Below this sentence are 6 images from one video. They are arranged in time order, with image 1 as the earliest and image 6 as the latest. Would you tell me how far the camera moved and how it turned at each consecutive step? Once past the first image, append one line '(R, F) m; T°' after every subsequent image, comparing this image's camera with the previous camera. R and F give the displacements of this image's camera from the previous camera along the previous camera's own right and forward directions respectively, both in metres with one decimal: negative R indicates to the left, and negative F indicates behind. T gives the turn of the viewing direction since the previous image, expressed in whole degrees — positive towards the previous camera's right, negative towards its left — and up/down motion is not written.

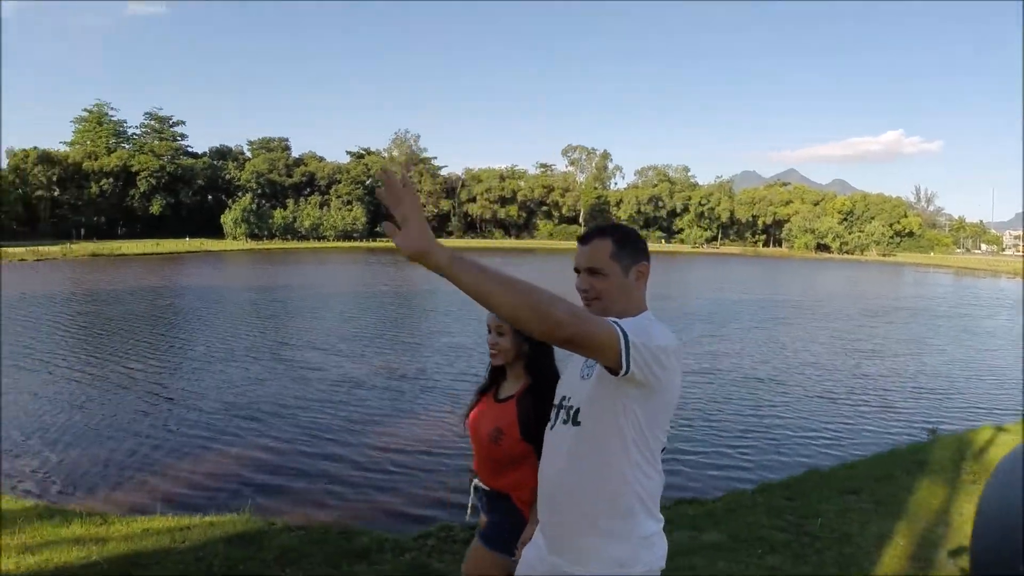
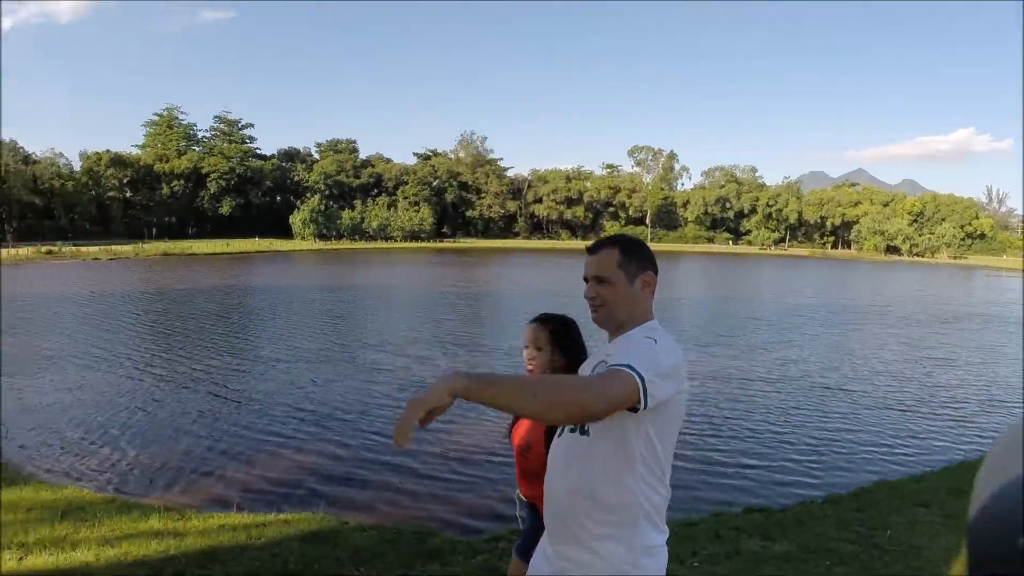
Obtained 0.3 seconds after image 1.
(-0.4, +0.1) m; -2°
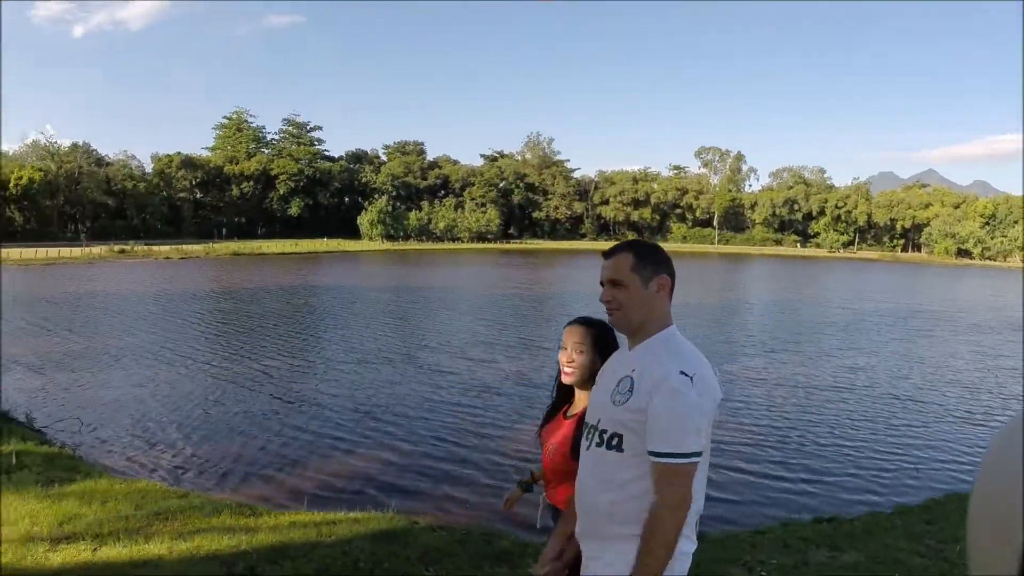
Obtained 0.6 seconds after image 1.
(-0.4, +0.1) m; -2°
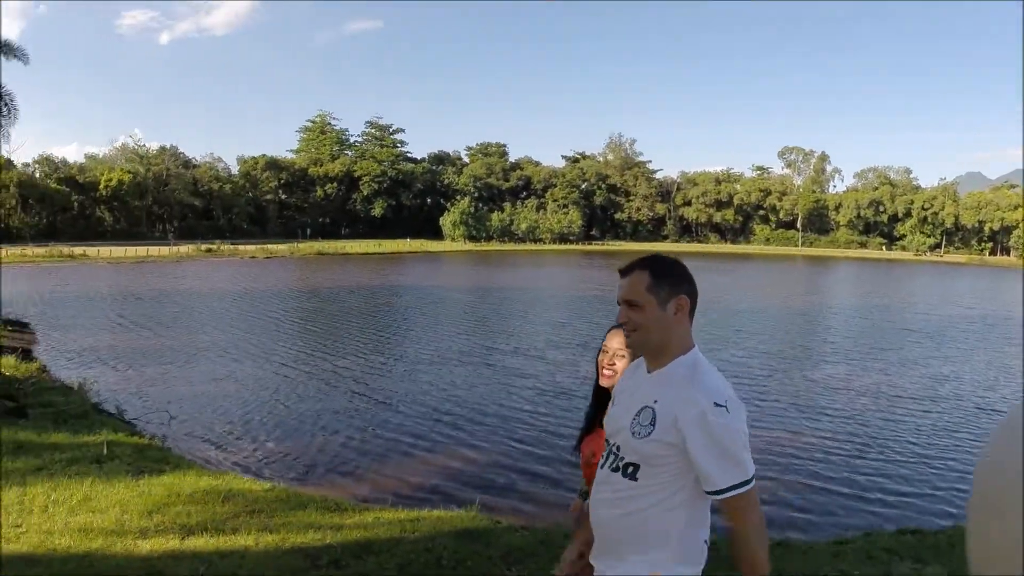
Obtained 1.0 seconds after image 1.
(-0.4, 0.0) m; -3°
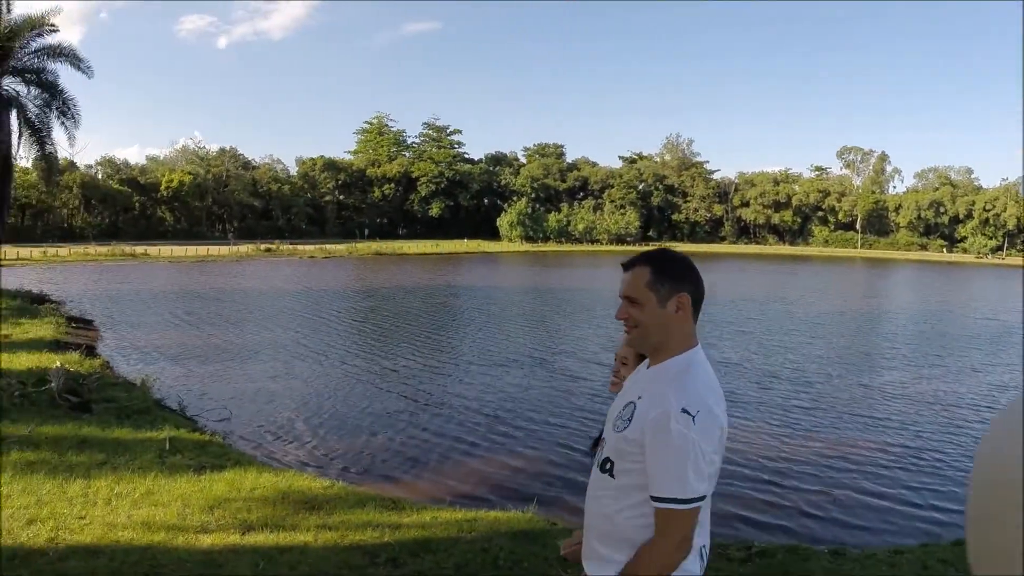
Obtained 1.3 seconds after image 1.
(-0.3, 0.0) m; -2°
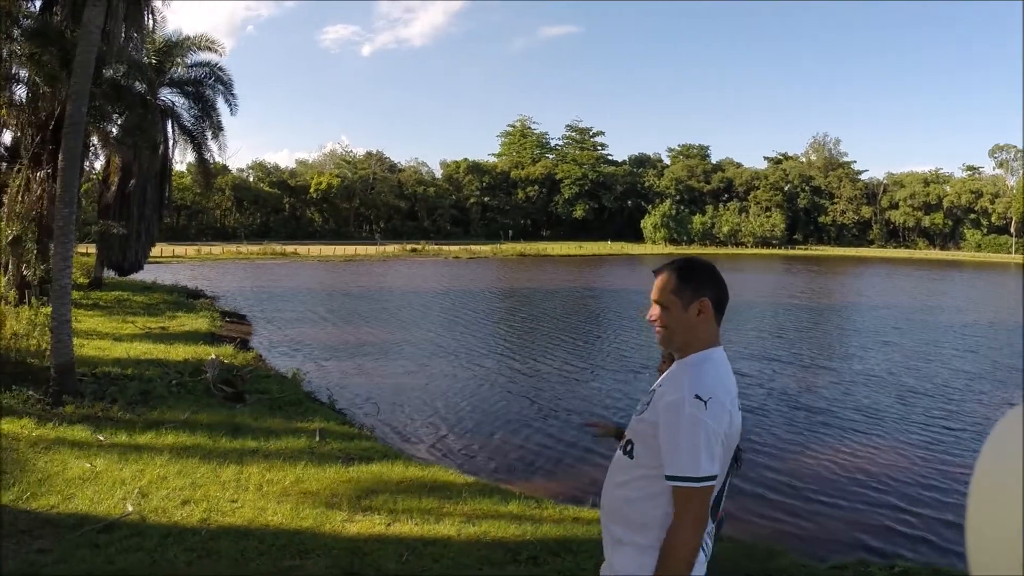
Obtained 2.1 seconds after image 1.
(-0.8, -0.1) m; -4°
